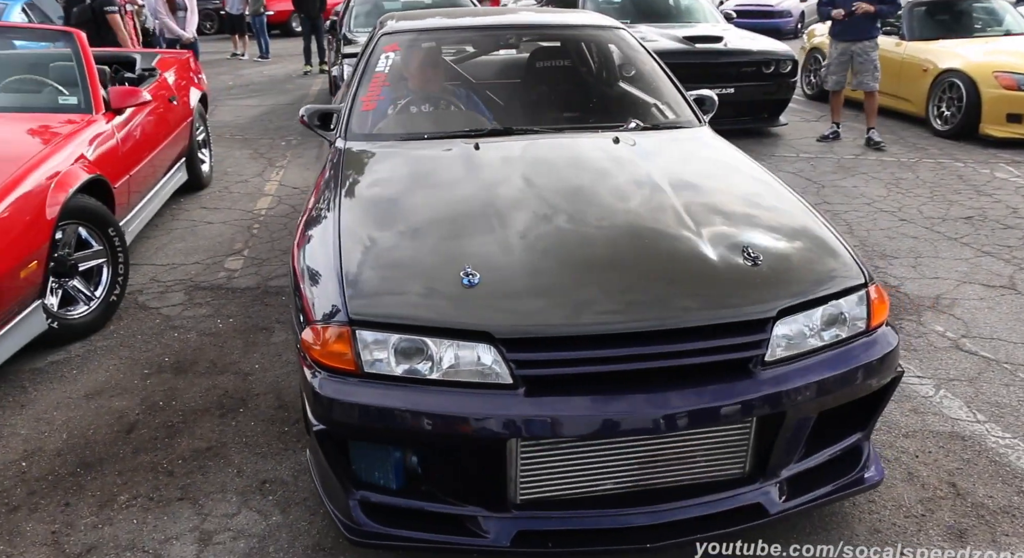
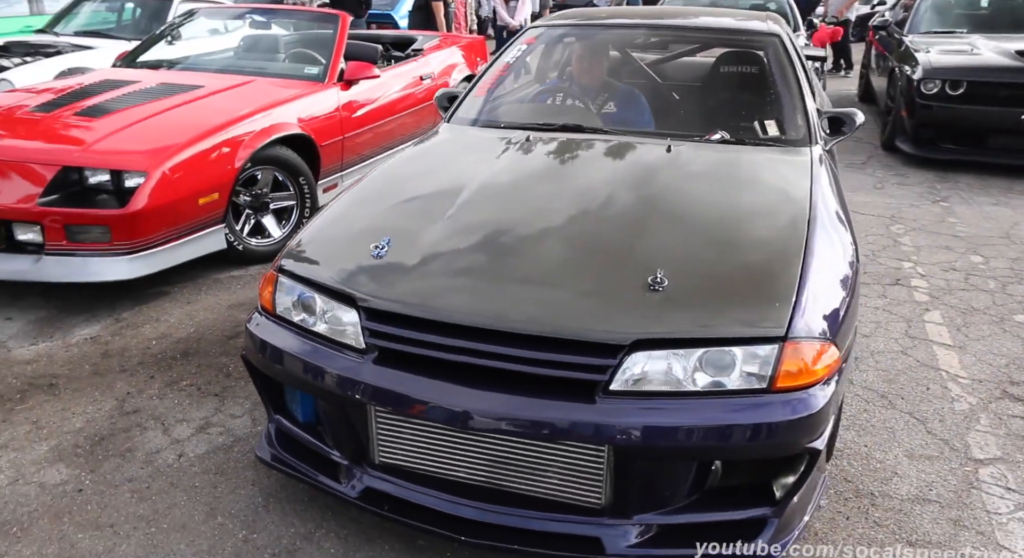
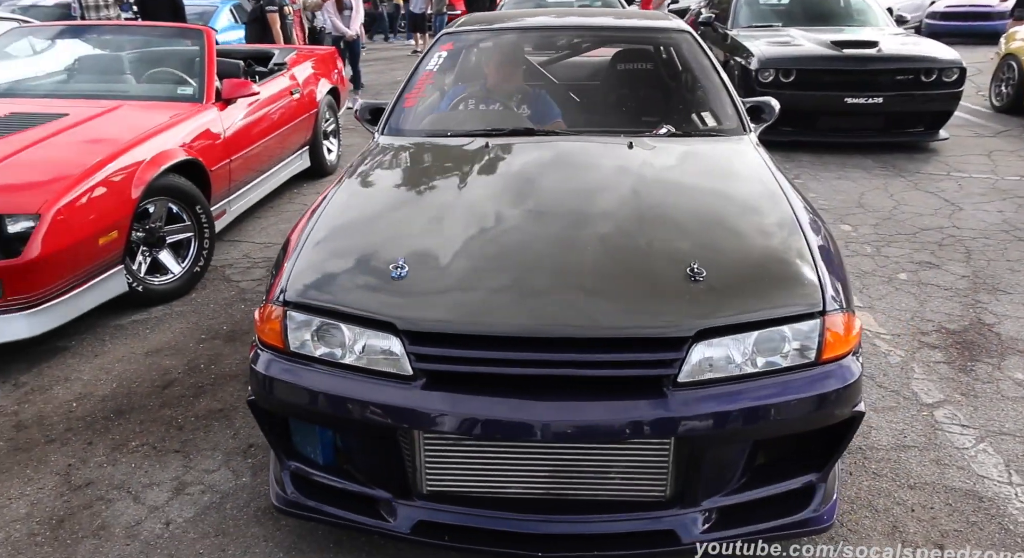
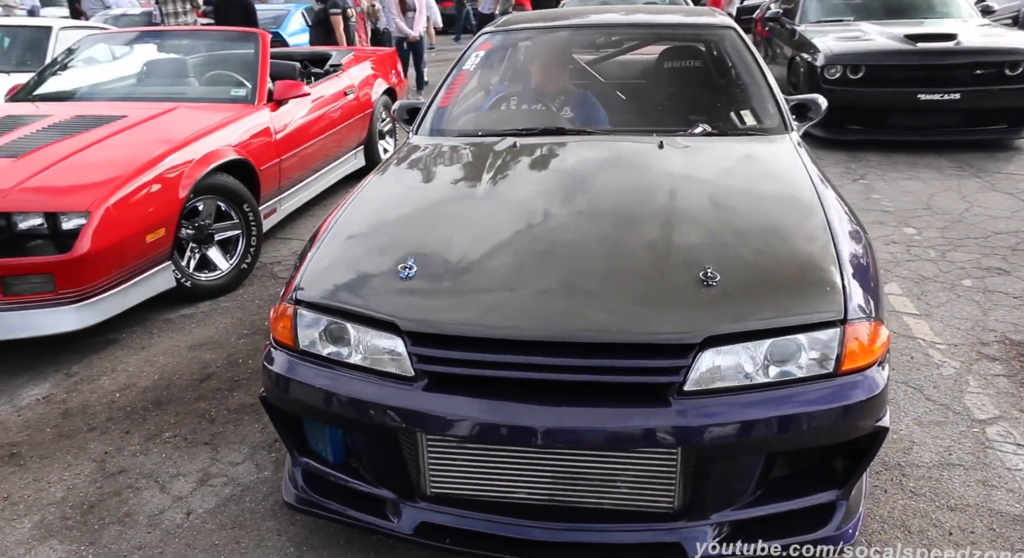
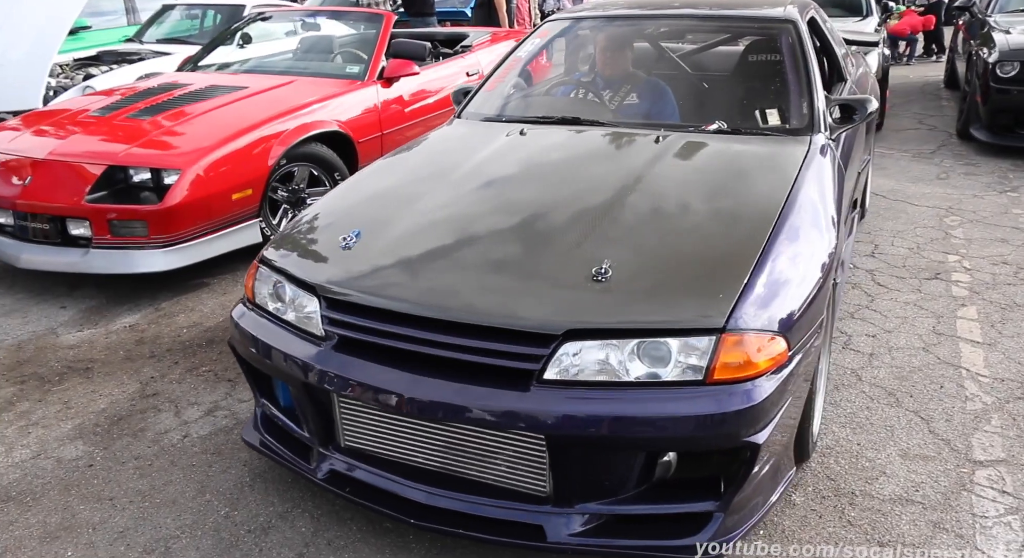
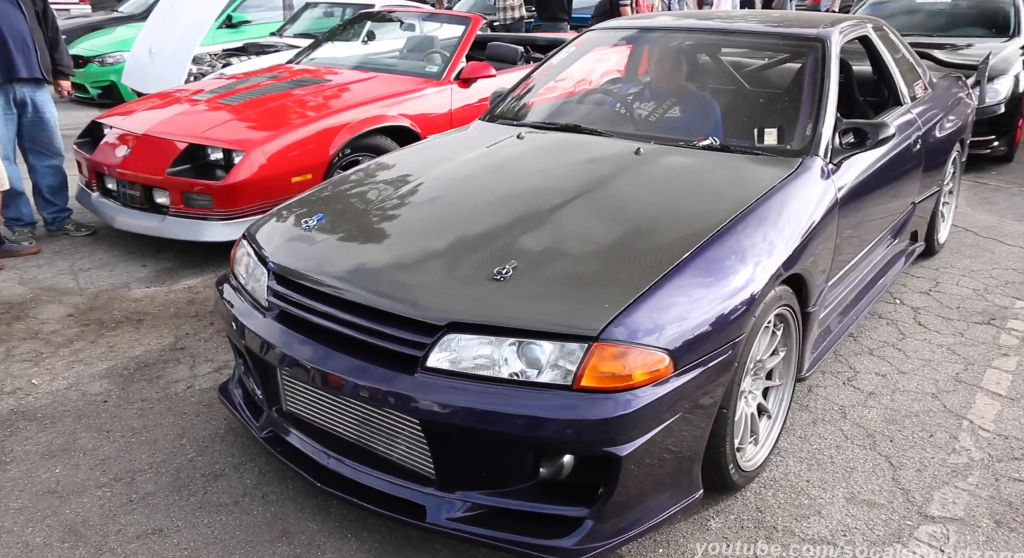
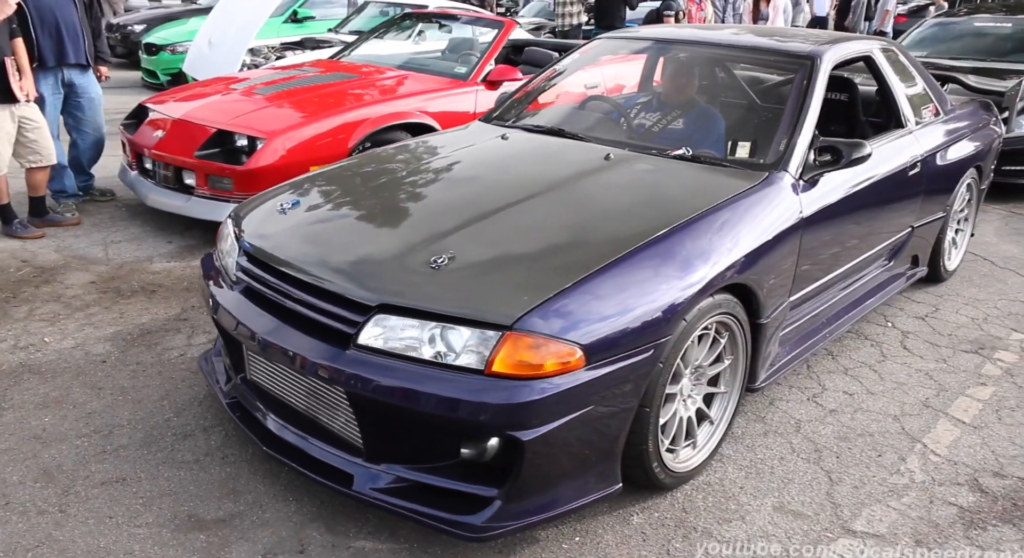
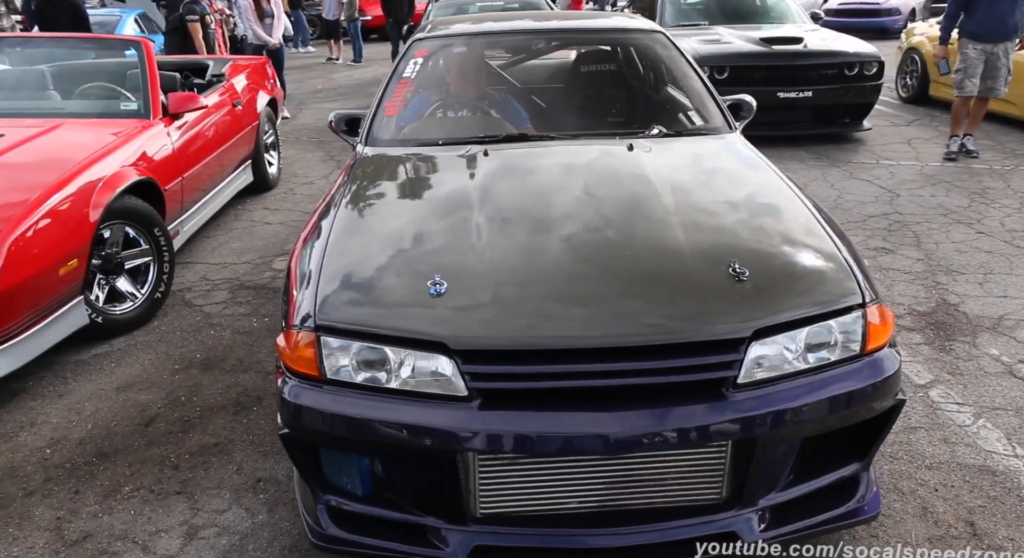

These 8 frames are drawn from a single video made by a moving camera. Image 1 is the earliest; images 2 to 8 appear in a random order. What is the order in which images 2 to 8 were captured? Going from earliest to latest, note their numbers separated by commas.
8, 3, 4, 2, 5, 6, 7
